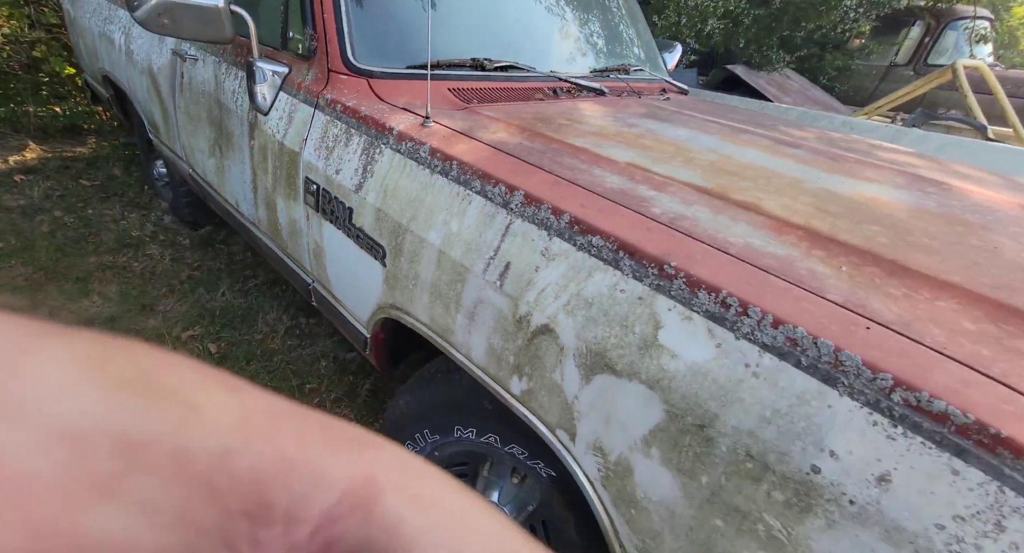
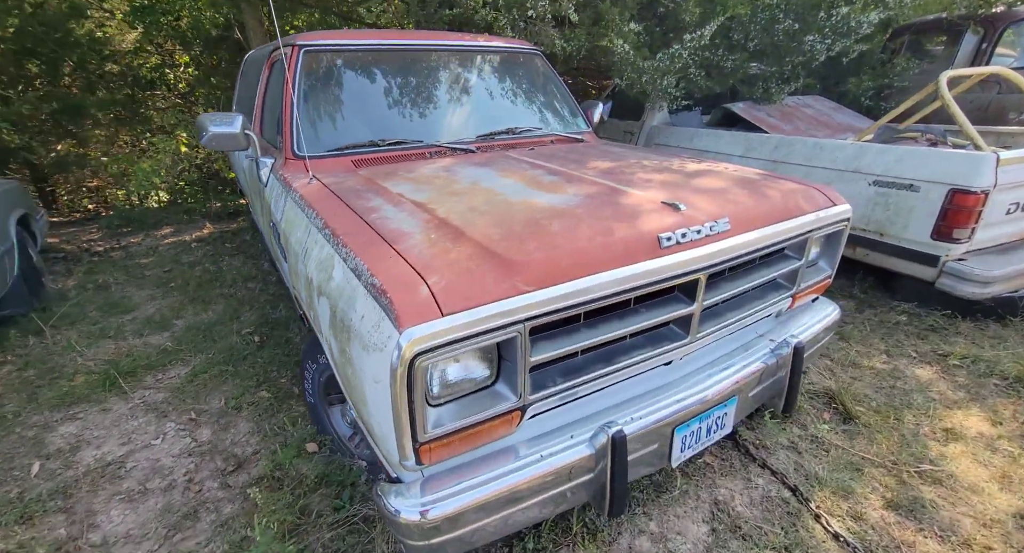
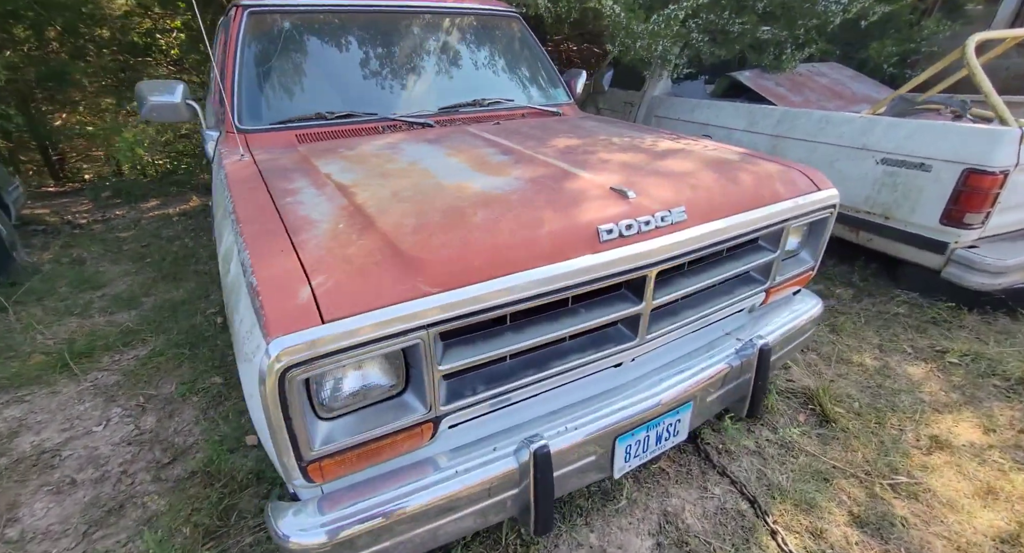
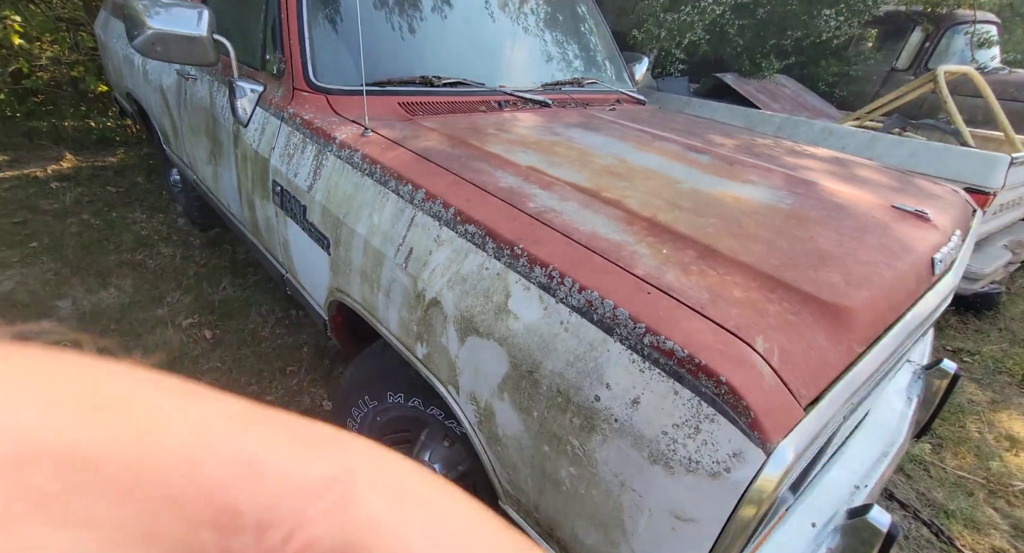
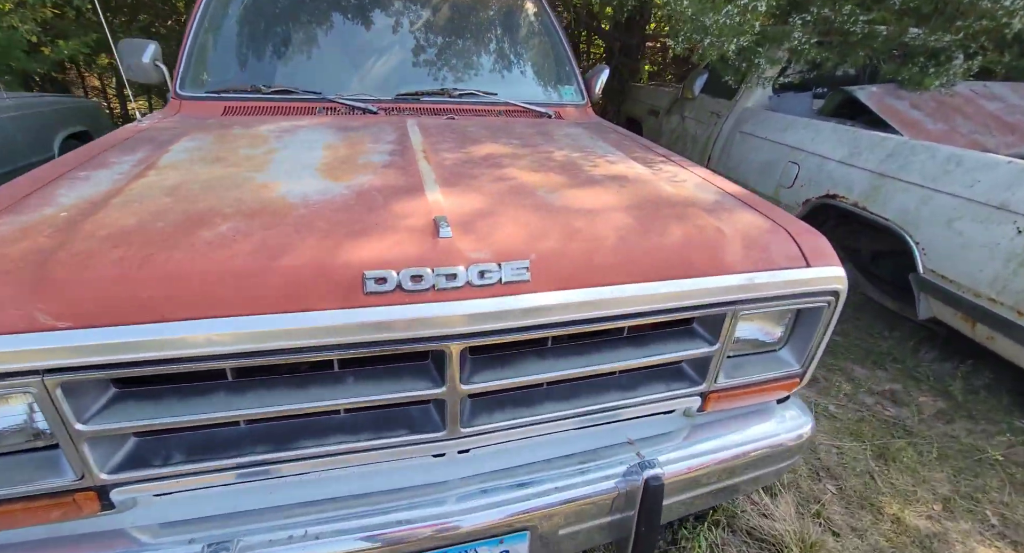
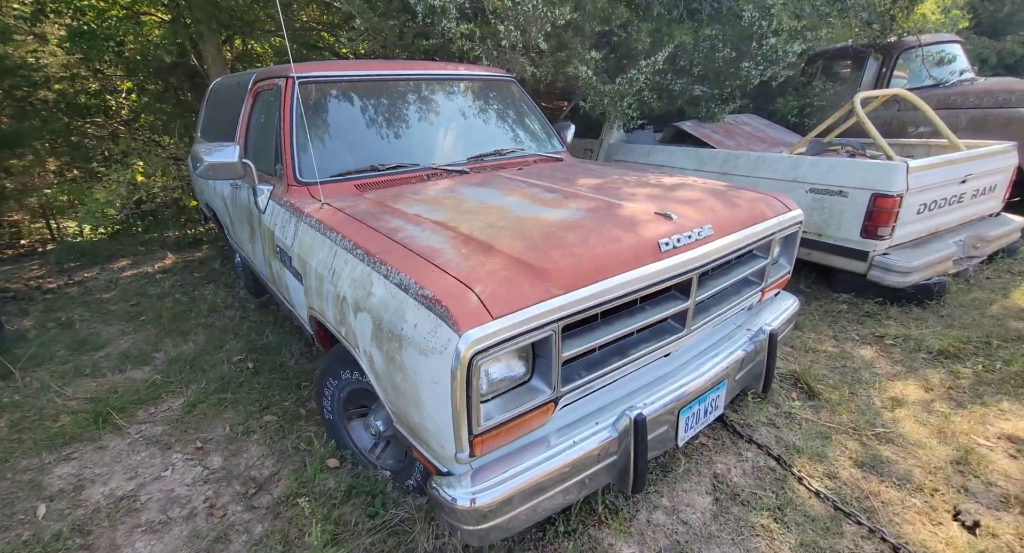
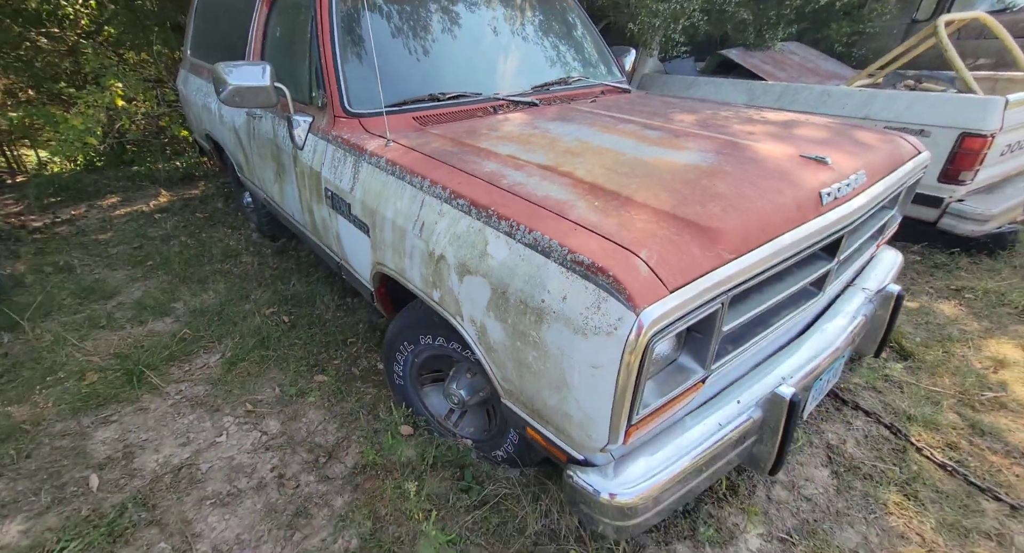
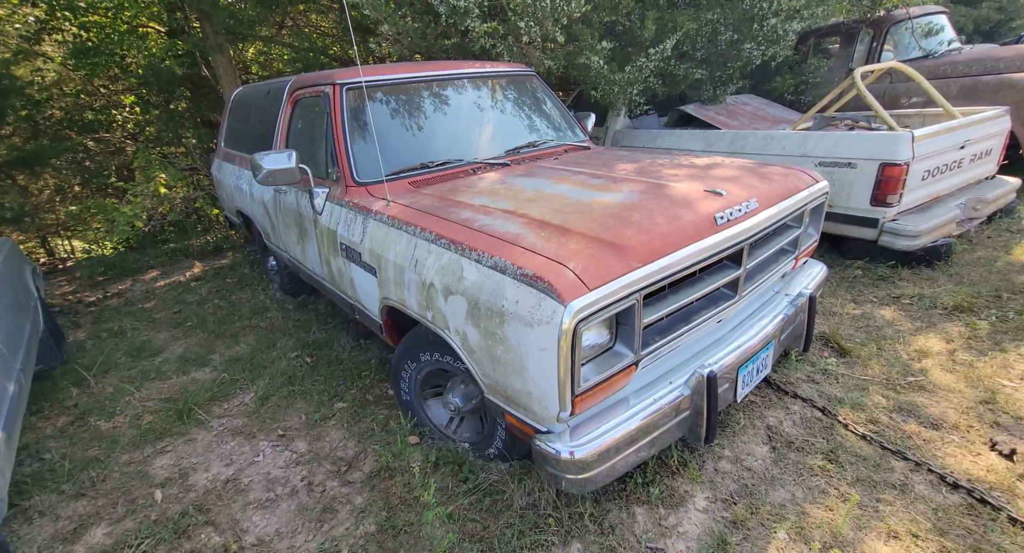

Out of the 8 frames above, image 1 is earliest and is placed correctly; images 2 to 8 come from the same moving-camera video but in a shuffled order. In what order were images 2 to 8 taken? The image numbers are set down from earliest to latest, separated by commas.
4, 7, 8, 6, 2, 3, 5
